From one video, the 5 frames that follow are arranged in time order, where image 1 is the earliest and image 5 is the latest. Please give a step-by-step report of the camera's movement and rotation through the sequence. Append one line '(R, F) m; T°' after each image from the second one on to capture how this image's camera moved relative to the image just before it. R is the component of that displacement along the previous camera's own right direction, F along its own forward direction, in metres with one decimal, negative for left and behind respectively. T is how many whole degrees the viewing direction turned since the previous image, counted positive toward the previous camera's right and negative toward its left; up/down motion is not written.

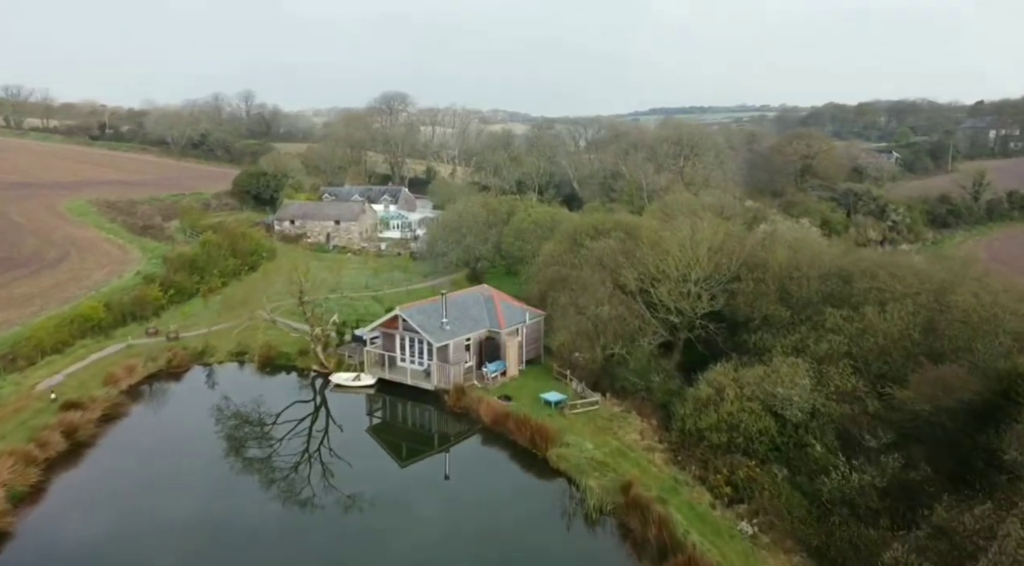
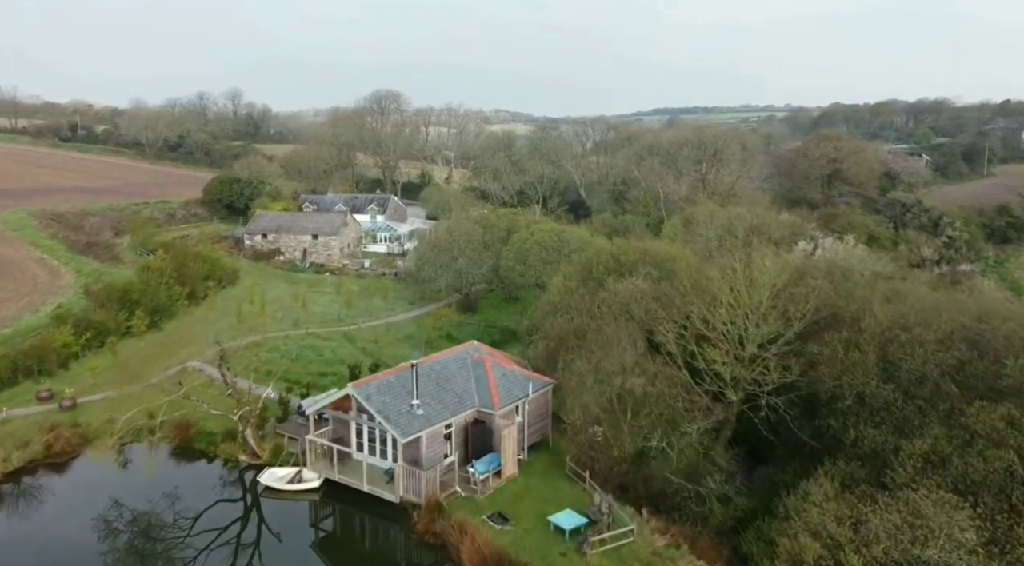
(+0.1, +8.0) m; 0°
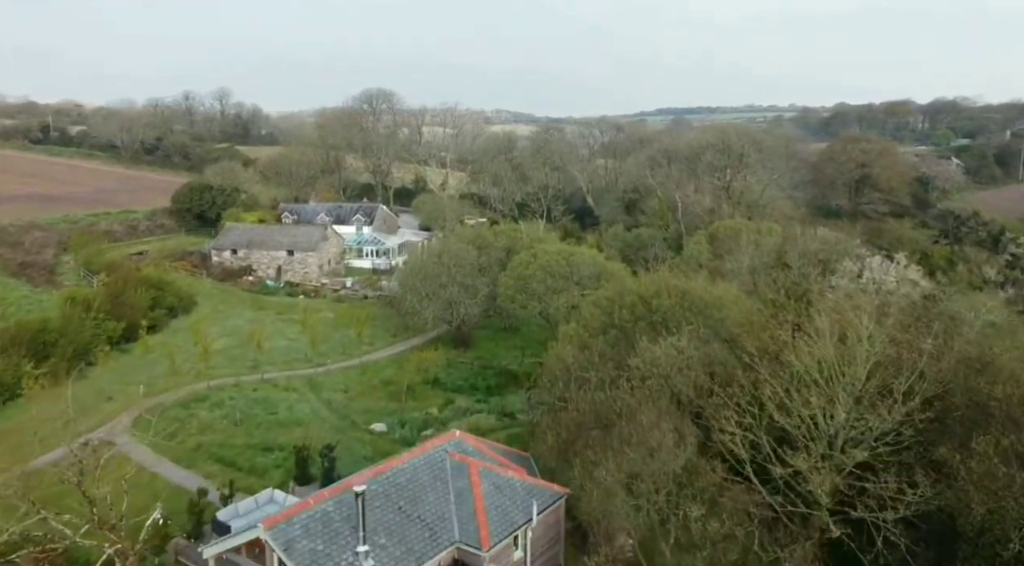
(+0.1, +7.0) m; 0°
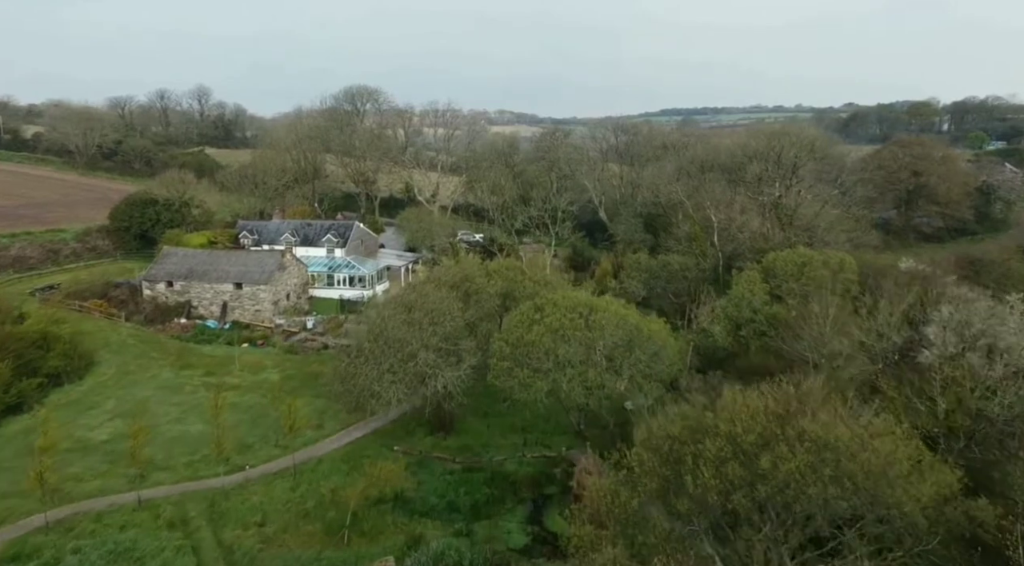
(+0.2, +10.4) m; 0°
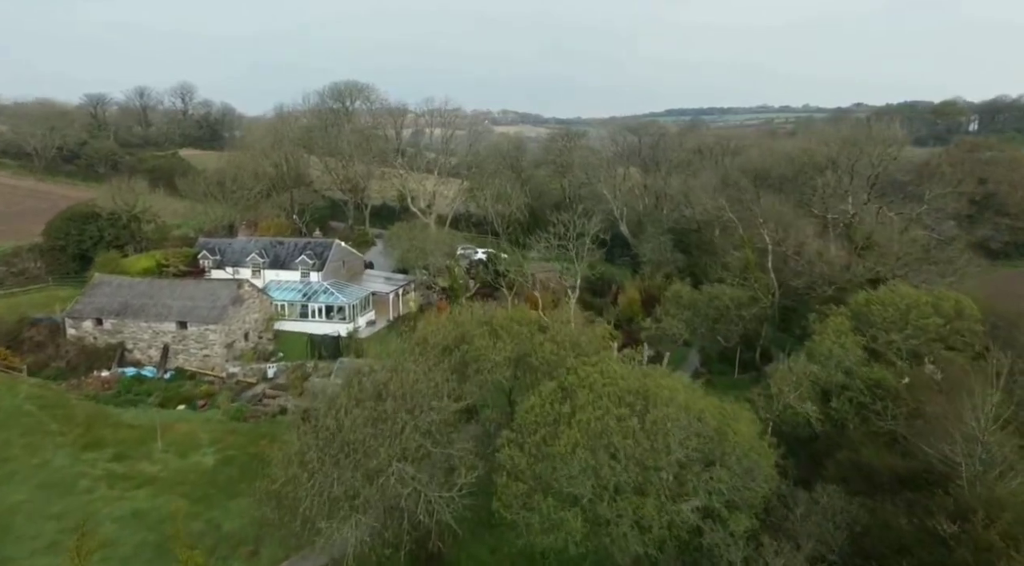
(-0.4, +8.8) m; 0°
